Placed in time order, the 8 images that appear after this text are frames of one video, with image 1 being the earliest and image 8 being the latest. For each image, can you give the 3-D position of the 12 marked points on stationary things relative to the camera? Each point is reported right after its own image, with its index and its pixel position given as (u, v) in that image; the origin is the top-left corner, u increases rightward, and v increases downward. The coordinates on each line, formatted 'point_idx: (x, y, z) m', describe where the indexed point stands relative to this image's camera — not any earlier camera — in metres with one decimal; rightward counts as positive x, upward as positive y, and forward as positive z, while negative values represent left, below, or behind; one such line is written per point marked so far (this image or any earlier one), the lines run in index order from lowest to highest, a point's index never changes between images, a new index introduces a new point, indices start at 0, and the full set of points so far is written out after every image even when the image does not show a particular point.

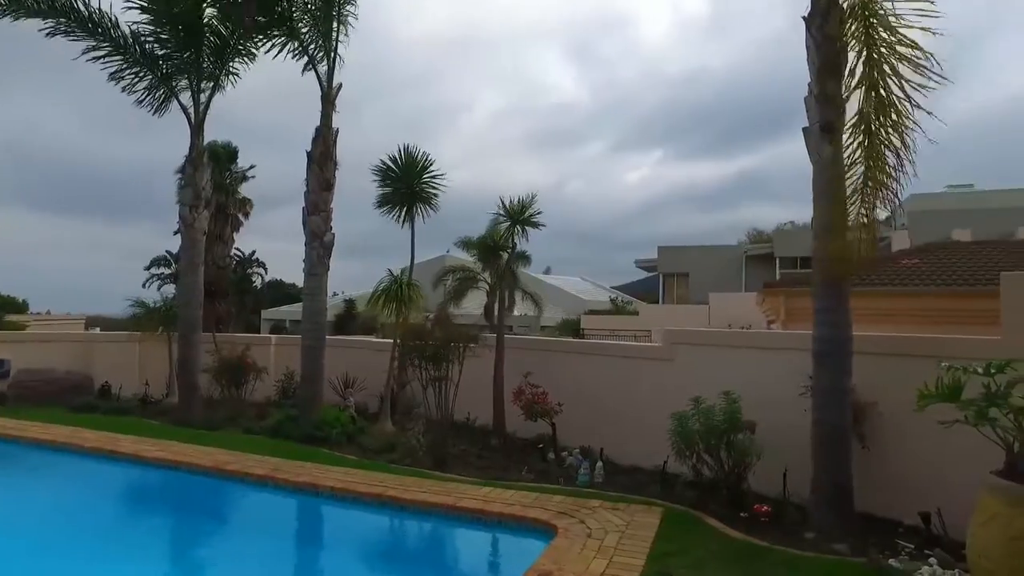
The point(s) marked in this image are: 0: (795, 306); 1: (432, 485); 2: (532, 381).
0: (+6.2, -0.3, +14.6) m
1: (-1.0, -2.4, +8.1) m
2: (+0.4, -1.6, +11.2) m
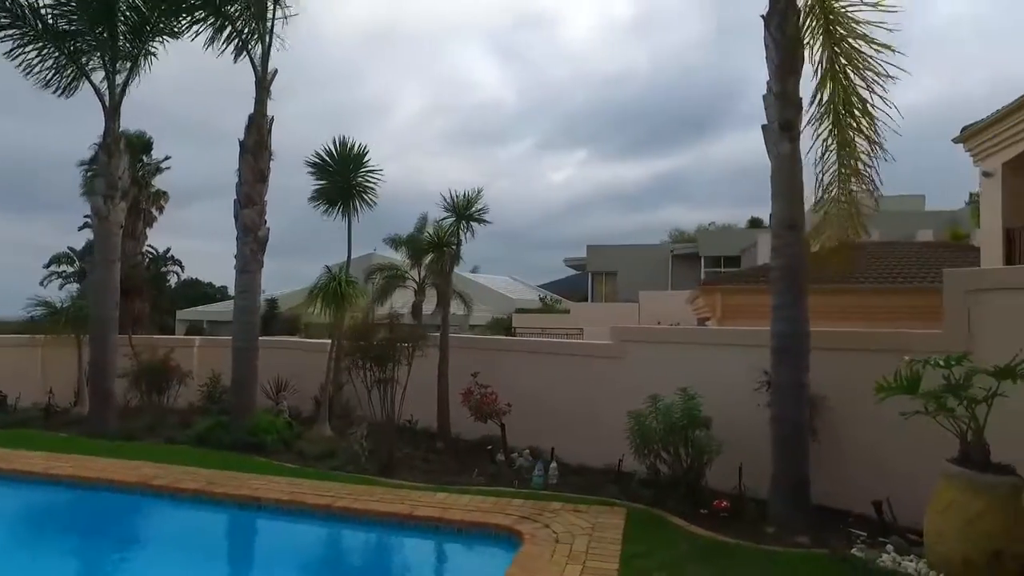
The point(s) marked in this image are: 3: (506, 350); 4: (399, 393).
0: (+4.9, -0.3, +14.9) m
1: (-1.5, -2.4, +7.7) m
2: (-0.5, -1.5, +10.9) m
3: (-0.1, -1.0, +10.7) m
4: (-1.8, -1.9, +11.9) m
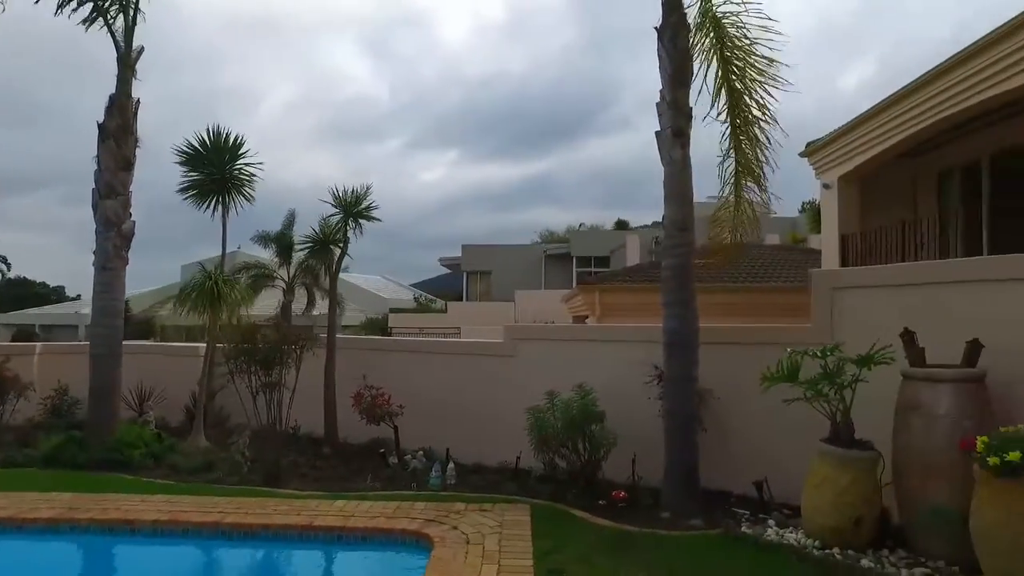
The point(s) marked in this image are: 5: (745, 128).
0: (+2.3, -0.3, +15.6) m
1: (-2.6, -2.4, +7.2) m
2: (-2.2, -1.5, +10.6) m
3: (-1.8, -1.0, +10.4) m
4: (-3.7, -1.9, +11.3) m
5: (+2.8, +1.8, +7.8) m
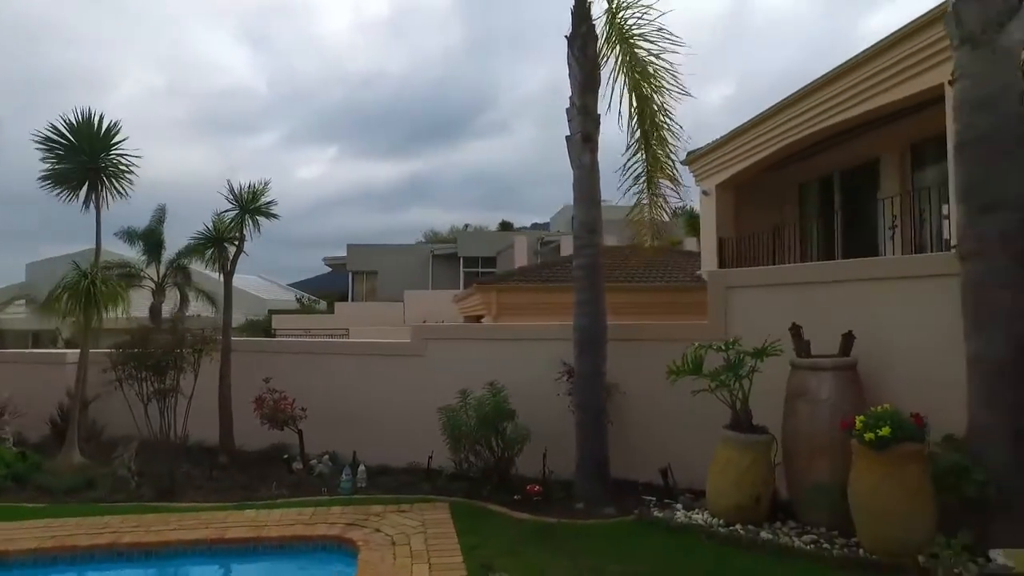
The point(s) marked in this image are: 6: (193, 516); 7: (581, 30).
0: (-0.2, -0.3, +15.9) m
1: (-3.4, -2.4, +6.7) m
2: (-3.7, -1.5, +10.2) m
3: (-3.3, -1.0, +10.1) m
4: (-5.3, -1.9, +10.6) m
5: (+1.8, +1.9, +8.3) m
6: (-3.3, -2.4, +7.0) m
7: (+0.8, +3.1, +7.9) m
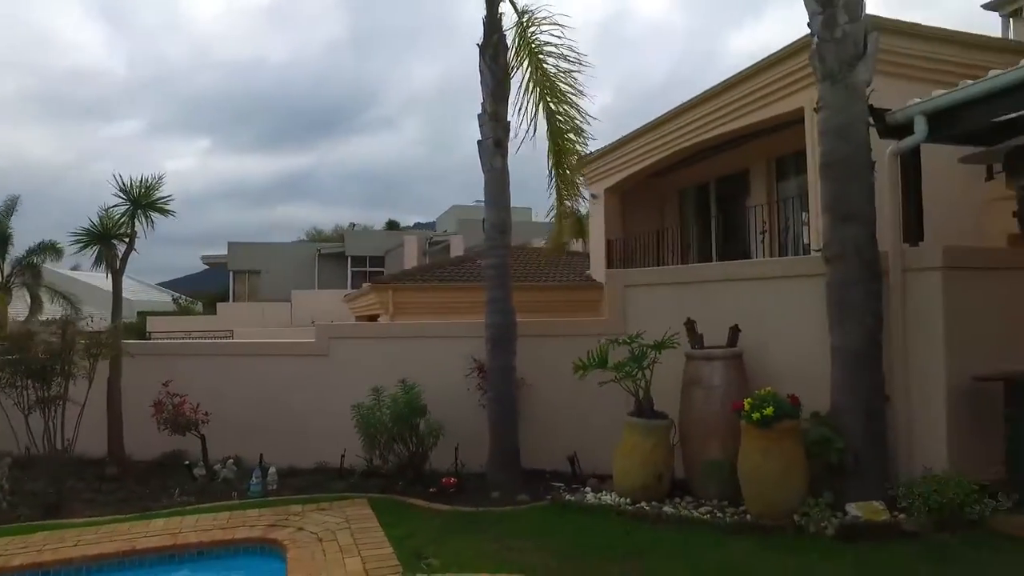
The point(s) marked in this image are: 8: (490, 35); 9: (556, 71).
0: (-2.6, -0.3, +15.9) m
1: (-4.2, -2.4, +6.4) m
2: (-5.1, -1.5, +9.7) m
3: (-4.6, -1.0, +9.7) m
4: (-6.7, -1.9, +9.8) m
5: (+0.6, +1.9, +8.8) m
6: (-4.2, -2.4, +6.6) m
7: (-0.2, +3.1, +8.2) m
8: (-0.3, +3.2, +8.2) m
9: (+0.5, +2.9, +8.7) m
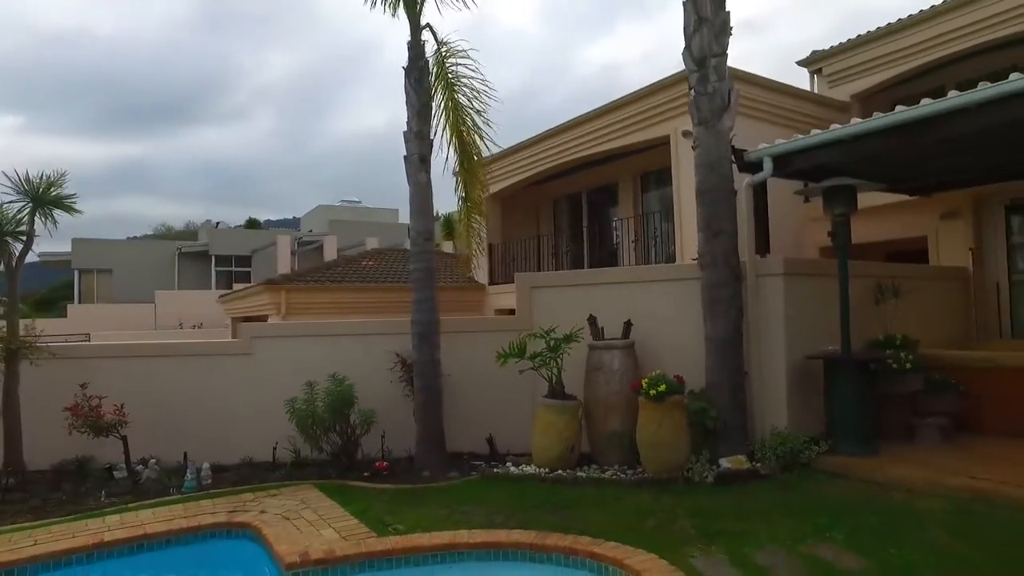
0: (-5.3, -0.3, +16.2) m
1: (-4.8, -2.4, +6.5) m
2: (-6.3, -1.6, +9.6) m
3: (-5.9, -1.0, +9.6) m
4: (-8.0, -2.0, +9.3) m
5: (-0.6, +1.8, +9.9) m
6: (-4.8, -2.4, +6.7) m
7: (-1.3, +3.1, +9.1) m
8: (-1.3, +3.1, +9.1) m
9: (-0.7, +2.9, +9.8) m
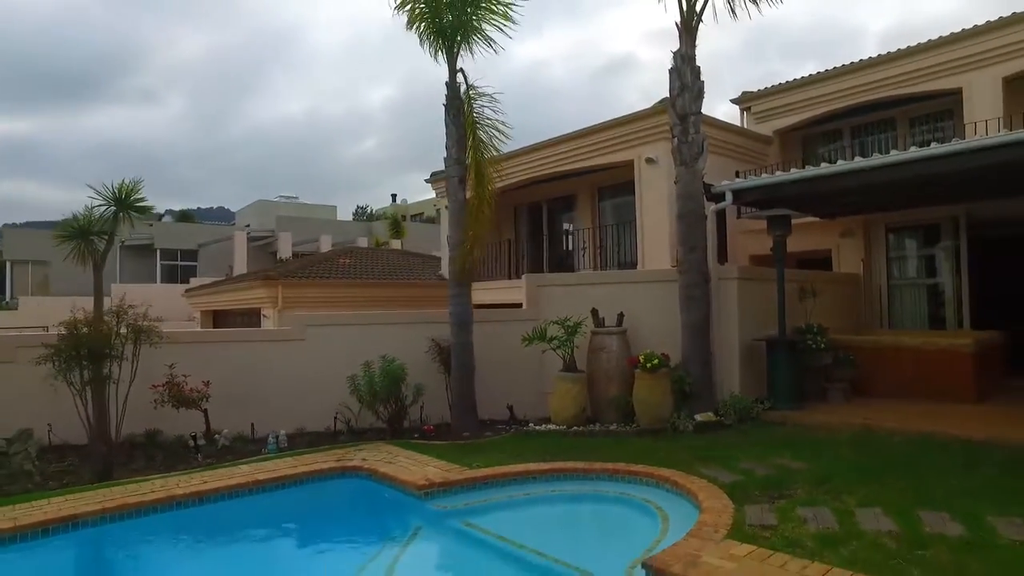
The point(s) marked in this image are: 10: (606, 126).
0: (-5.9, -0.2, +17.7) m
1: (-4.1, -2.4, +8.2) m
2: (-6.1, -1.5, +11.1) m
3: (-5.7, -0.9, +11.2) m
4: (-7.7, -1.9, +10.6) m
5: (-0.4, +1.9, +12.1) m
6: (-4.2, -2.4, +8.5) m
7: (-1.0, +3.1, +11.3) m
8: (-1.0, +3.2, +11.3) m
9: (-0.4, +2.9, +12.0) m
10: (+2.2, +3.8, +15.7) m
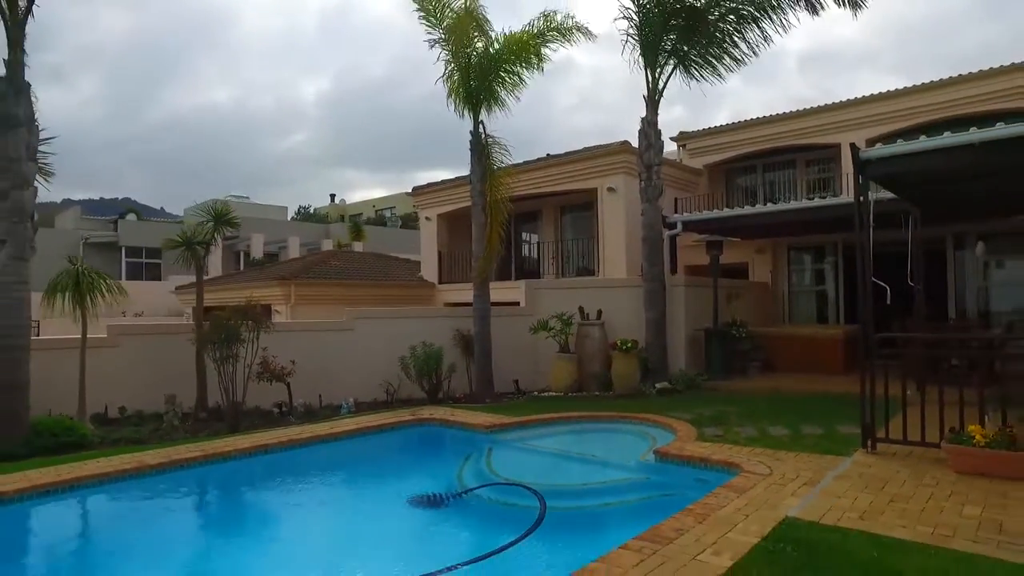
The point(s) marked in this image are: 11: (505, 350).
0: (-6.4, -0.1, +20.6) m
1: (-3.6, -2.4, +11.4) m
2: (-5.8, -1.5, +14.0) m
3: (-5.4, -0.9, +14.1) m
4: (-7.4, -1.8, +13.3) m
5: (-0.3, +1.8, +15.7) m
6: (-3.7, -2.4, +11.6) m
7: (-0.8, +3.0, +14.8) m
8: (-0.8, +3.1, +14.7) m
9: (-0.3, +2.8, +15.6) m
10: (+1.9, +3.8, +19.5) m
11: (-0.2, -1.5, +15.4) m
